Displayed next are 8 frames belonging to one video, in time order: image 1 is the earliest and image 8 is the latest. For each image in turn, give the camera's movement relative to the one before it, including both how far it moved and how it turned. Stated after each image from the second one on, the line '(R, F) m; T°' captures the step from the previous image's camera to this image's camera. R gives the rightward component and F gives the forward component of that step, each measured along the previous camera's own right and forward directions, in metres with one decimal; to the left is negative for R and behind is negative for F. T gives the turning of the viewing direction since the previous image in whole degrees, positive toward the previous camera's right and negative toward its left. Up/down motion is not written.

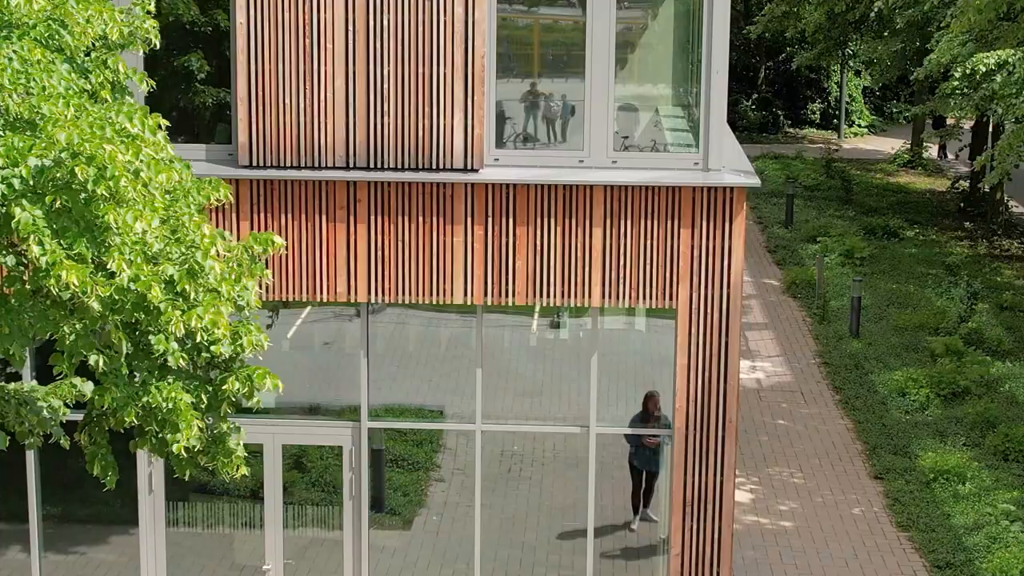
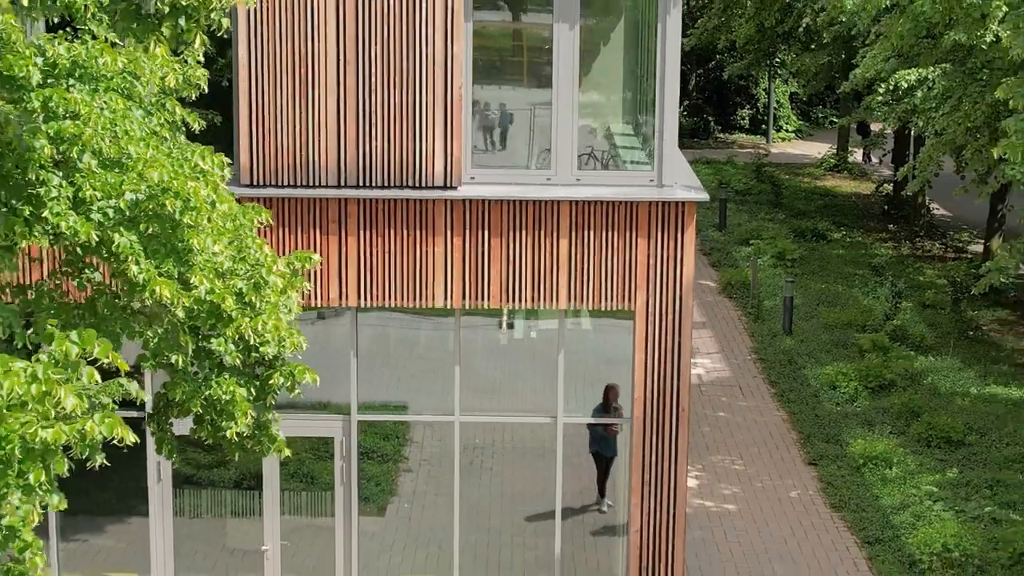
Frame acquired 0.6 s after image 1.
(-0.3, -1.2) m; +2°
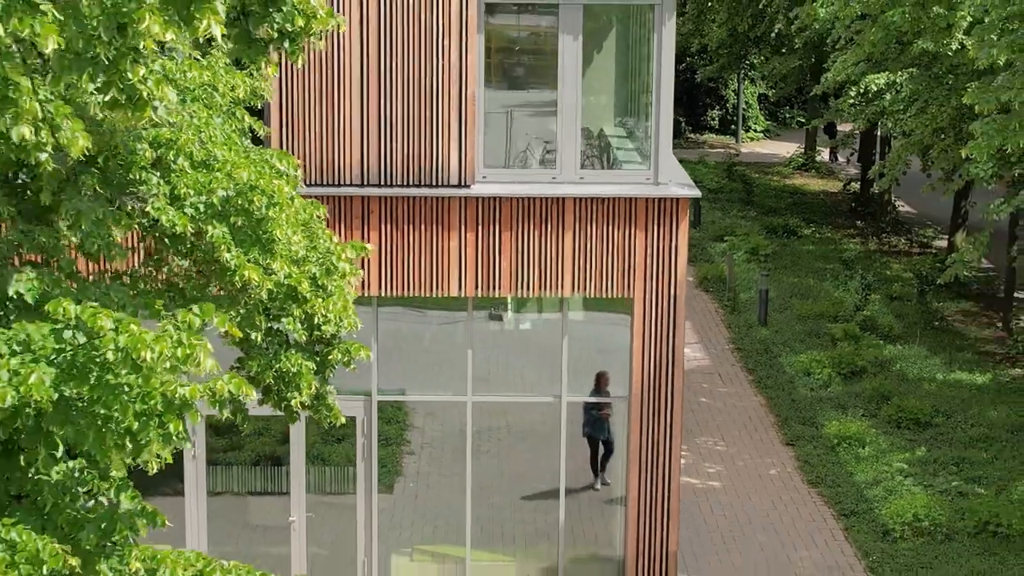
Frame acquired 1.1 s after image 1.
(-0.3, -1.0) m; +1°
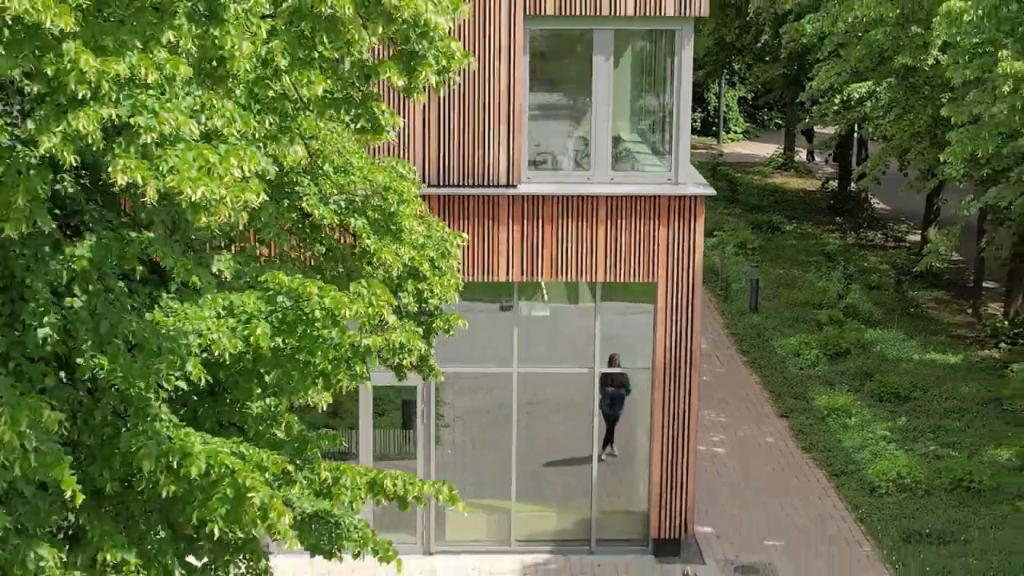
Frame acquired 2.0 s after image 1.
(-0.6, -2.0) m; +1°
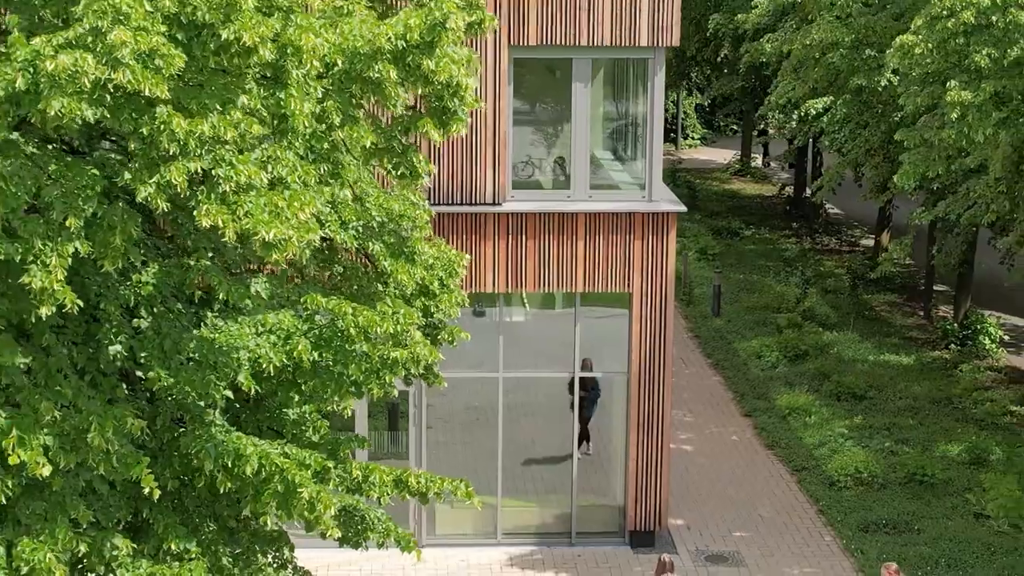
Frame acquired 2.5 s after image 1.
(-0.3, -1.1) m; +1°
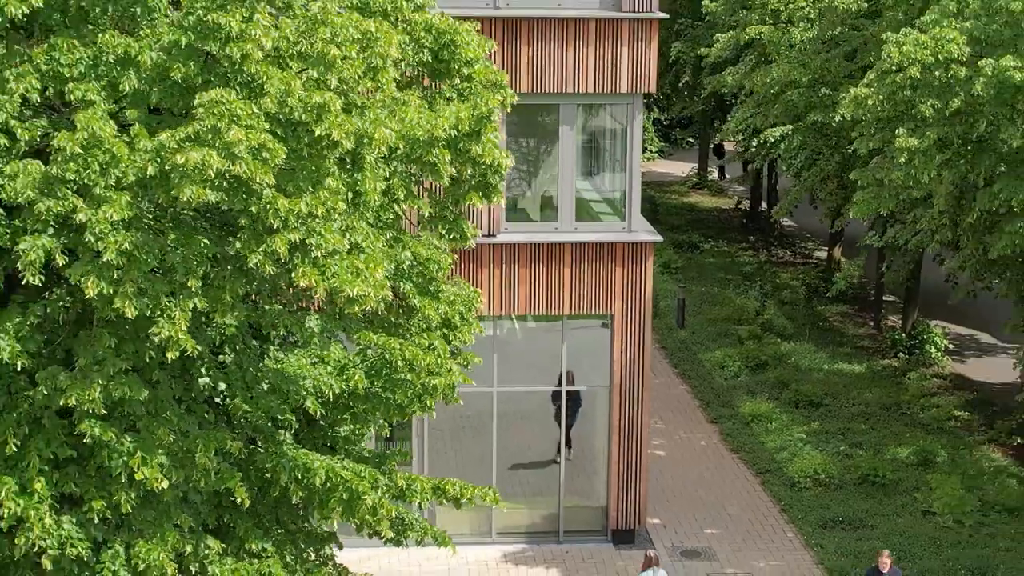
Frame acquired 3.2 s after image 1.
(-0.4, -1.7) m; +2°
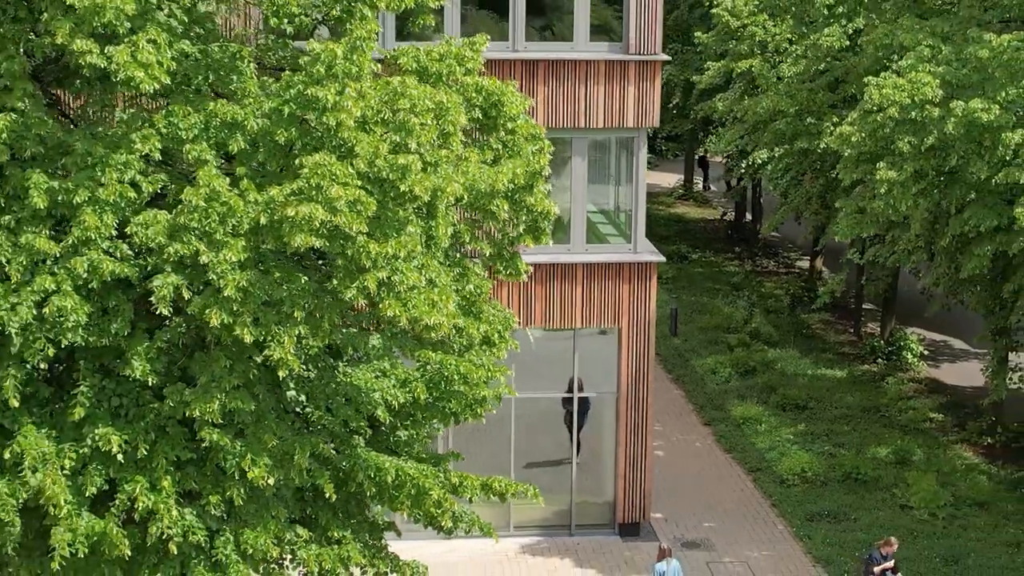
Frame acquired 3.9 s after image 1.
(-0.4, -1.8) m; +1°
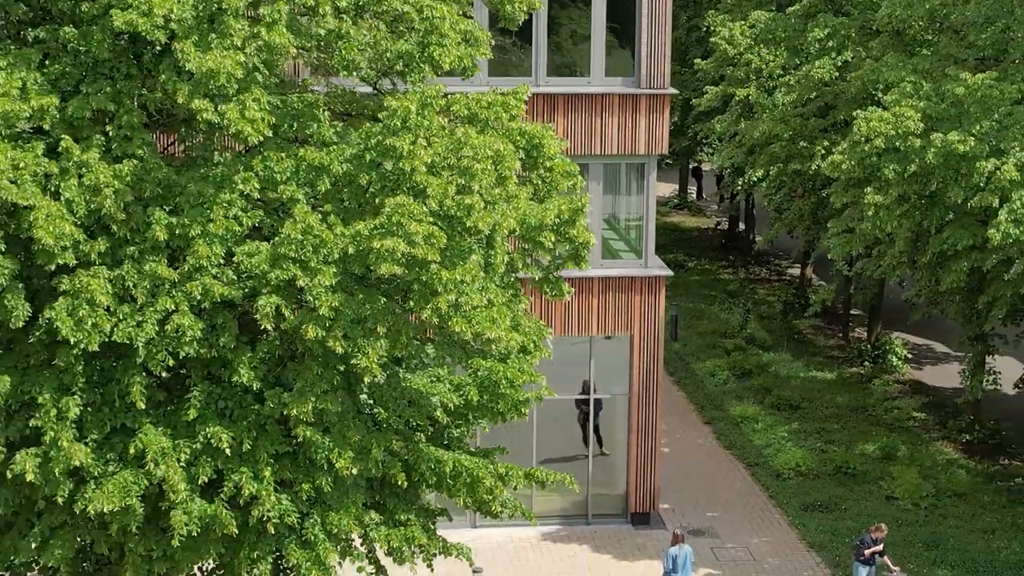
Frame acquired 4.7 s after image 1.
(-0.4, -2.0) m; 0°
